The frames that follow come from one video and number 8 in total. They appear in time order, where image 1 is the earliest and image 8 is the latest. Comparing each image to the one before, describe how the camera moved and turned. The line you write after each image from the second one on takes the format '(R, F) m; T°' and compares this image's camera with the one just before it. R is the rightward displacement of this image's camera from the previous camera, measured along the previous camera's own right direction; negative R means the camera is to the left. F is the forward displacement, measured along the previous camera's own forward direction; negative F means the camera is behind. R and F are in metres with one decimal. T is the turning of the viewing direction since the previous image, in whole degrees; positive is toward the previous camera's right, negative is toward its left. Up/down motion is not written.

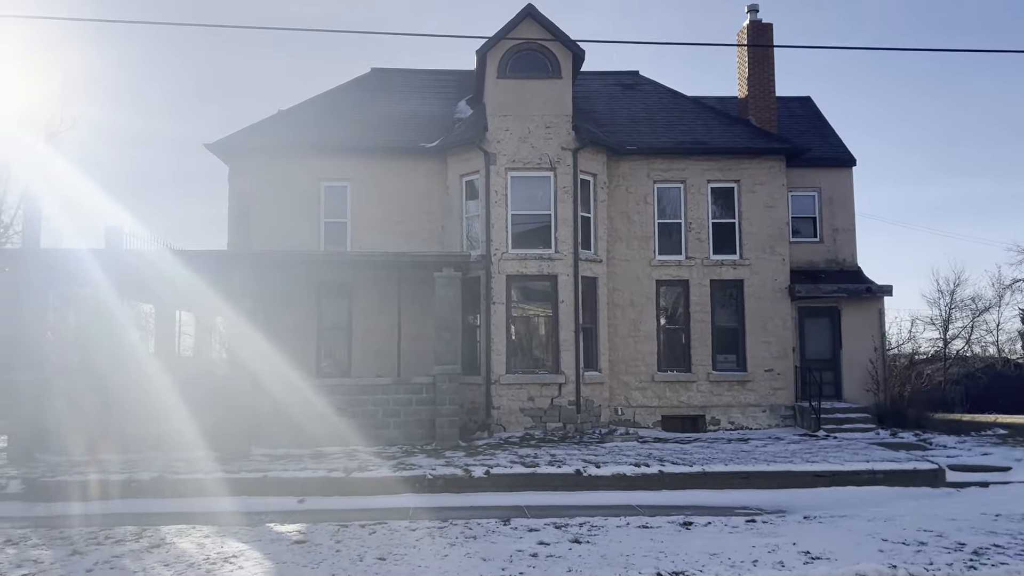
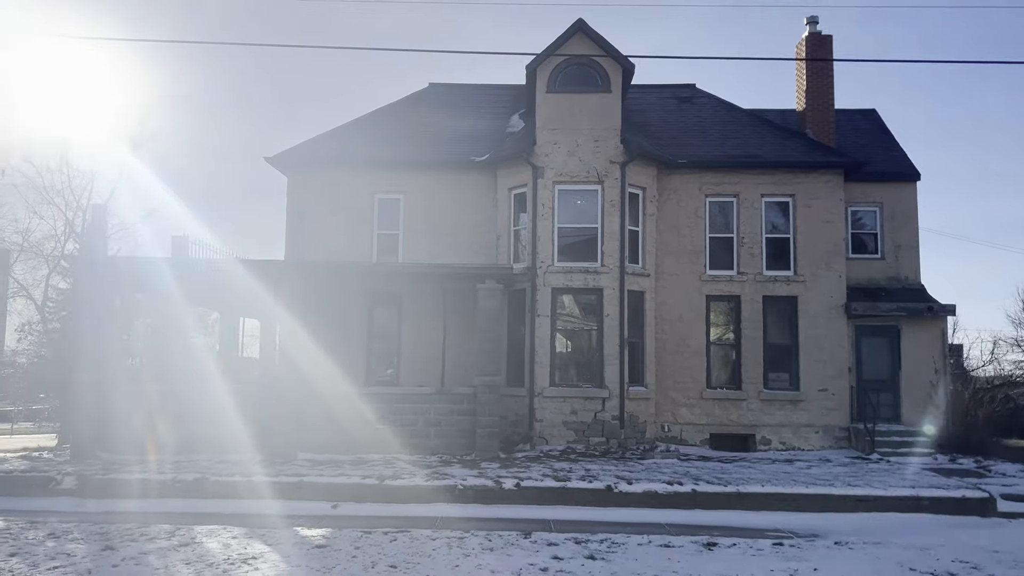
(+0.5, 0.0) m; -5°
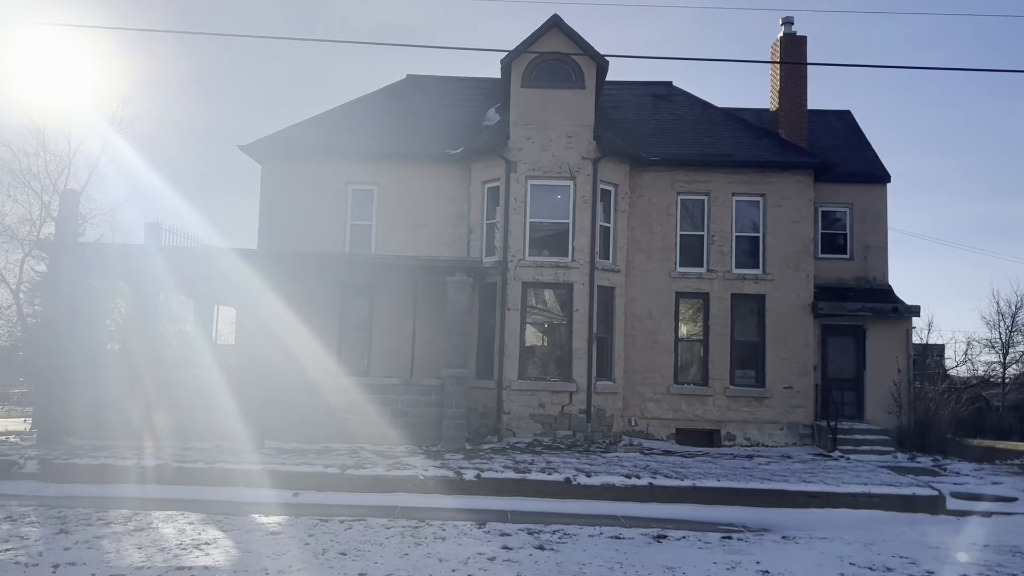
(+0.3, -0.1) m; +1°
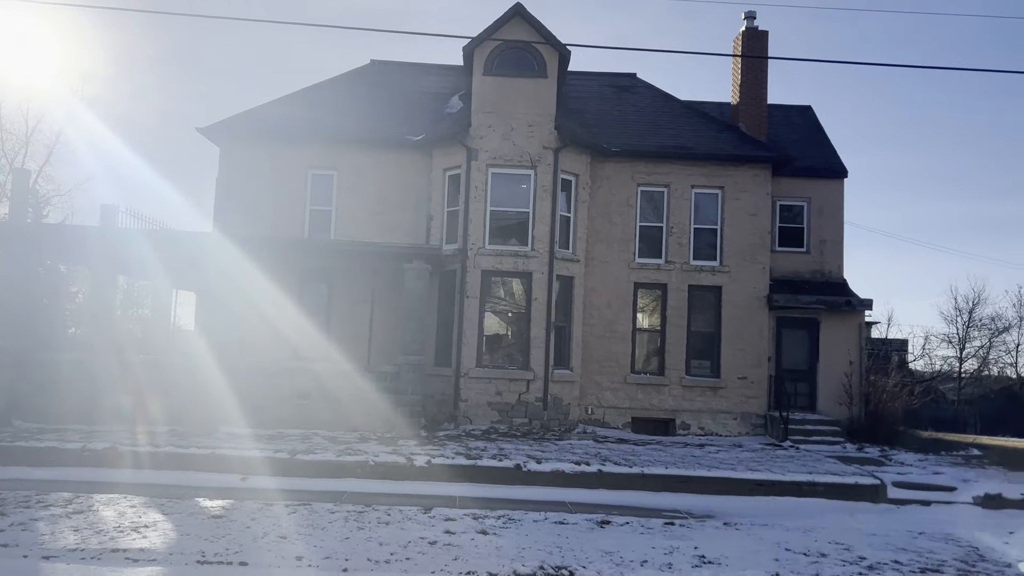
(+0.2, 0.0) m; +2°
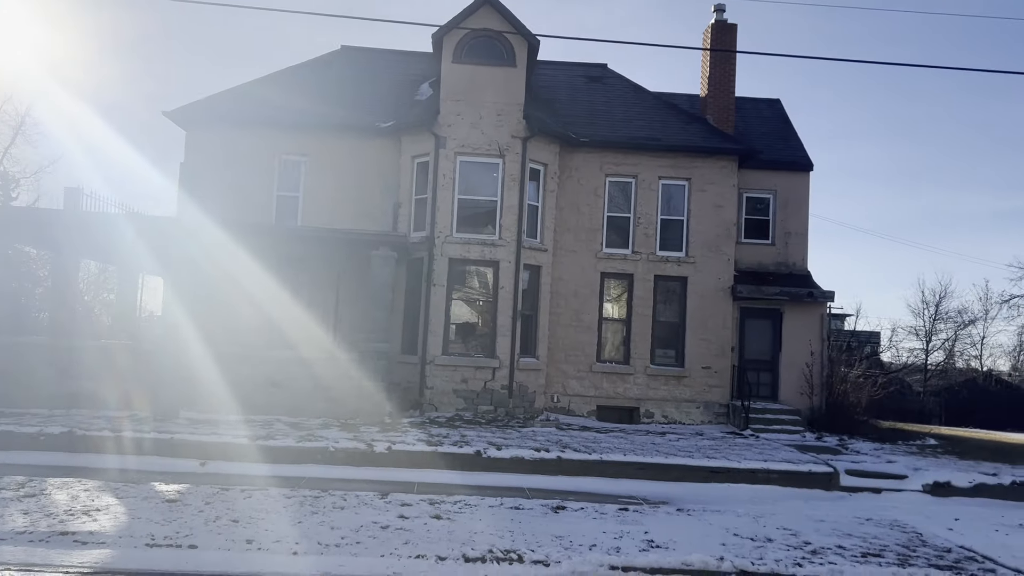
(+0.2, -0.1) m; +2°
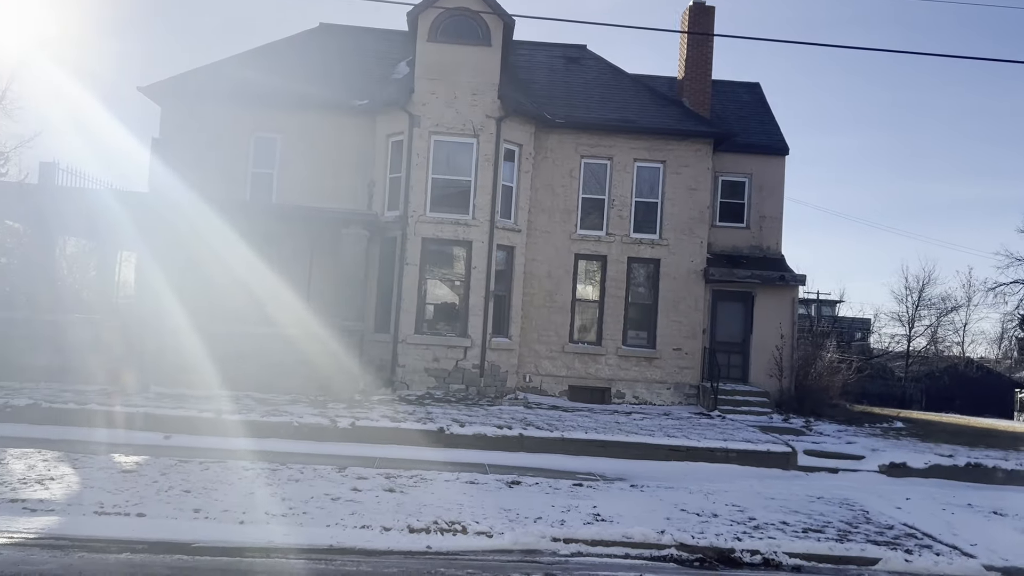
(+0.3, -0.1) m; +1°
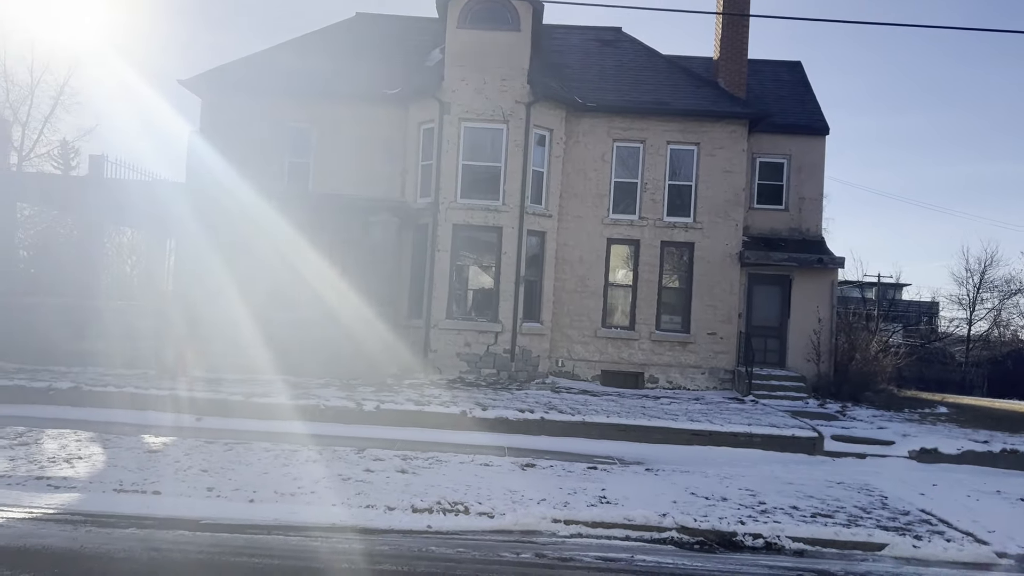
(+0.4, 0.0) m; -4°
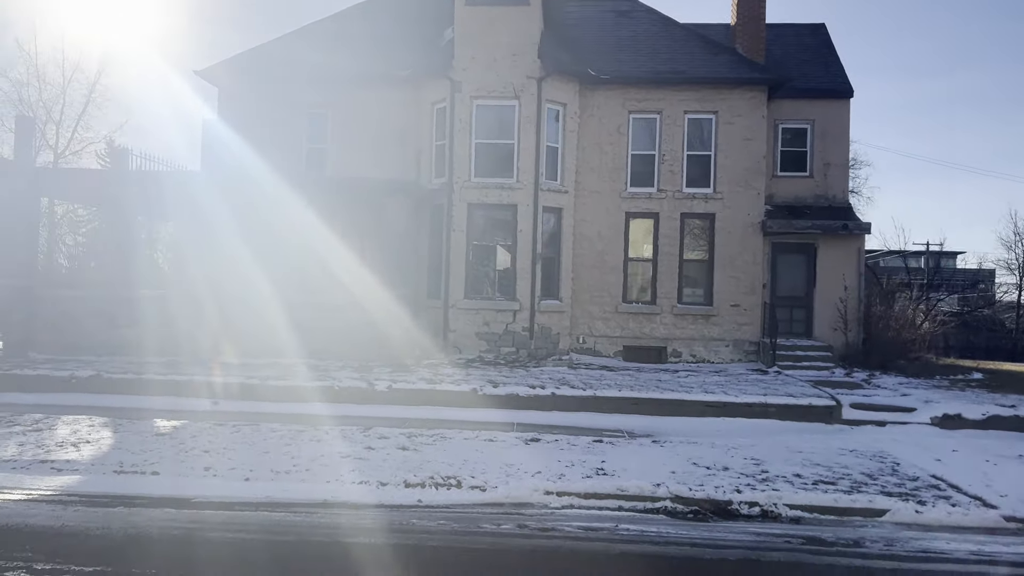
(+0.4, +0.1) m; -3°
